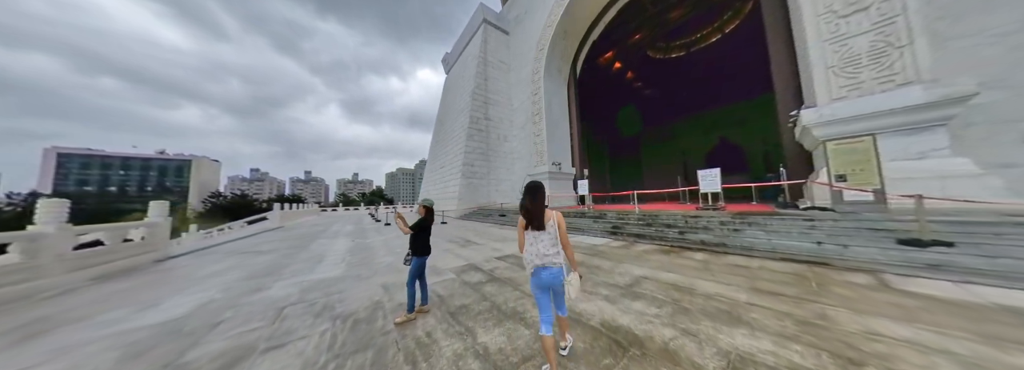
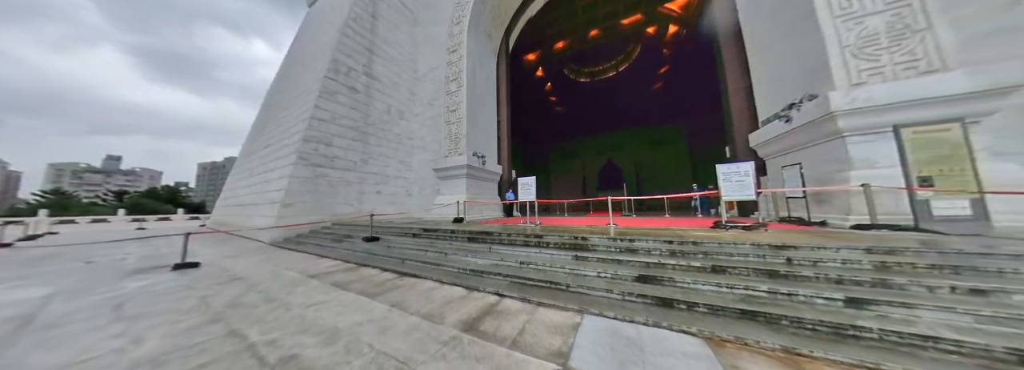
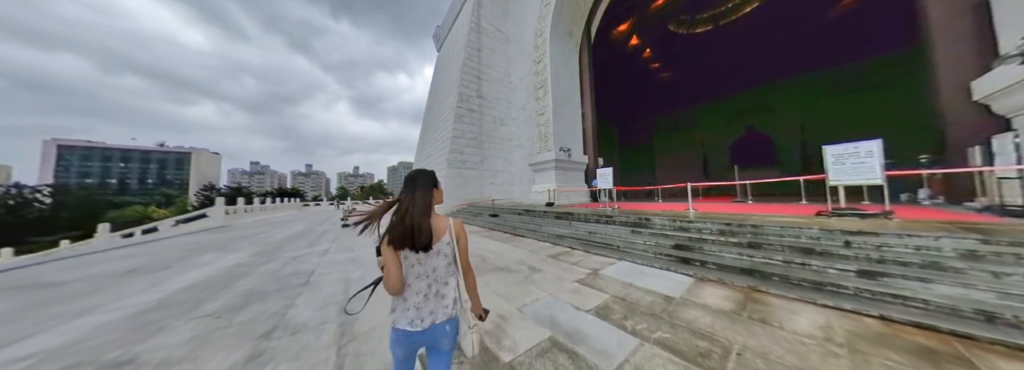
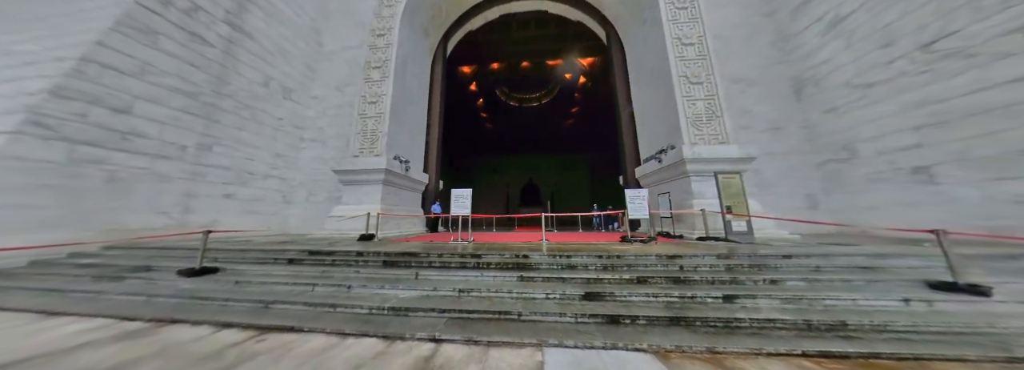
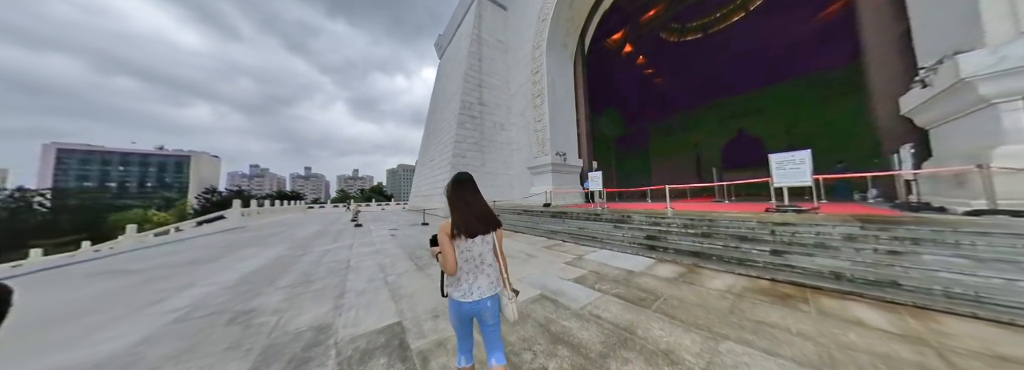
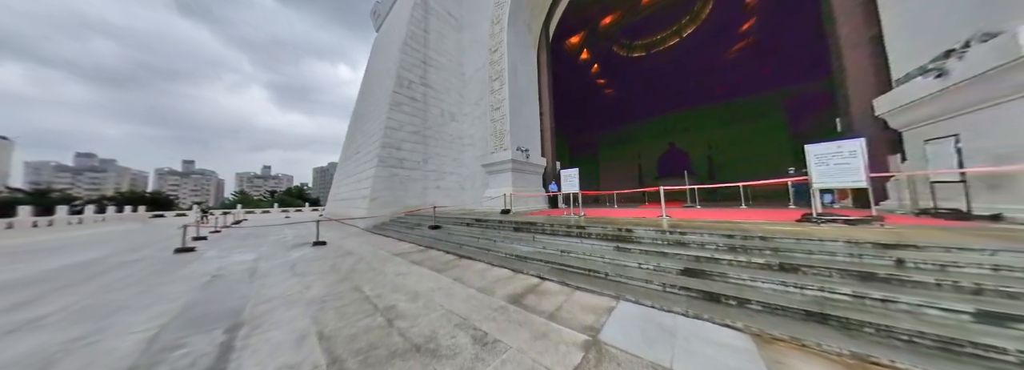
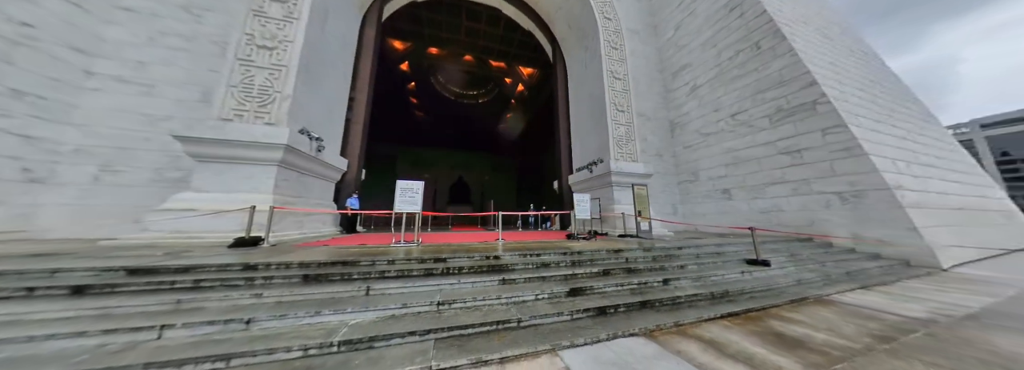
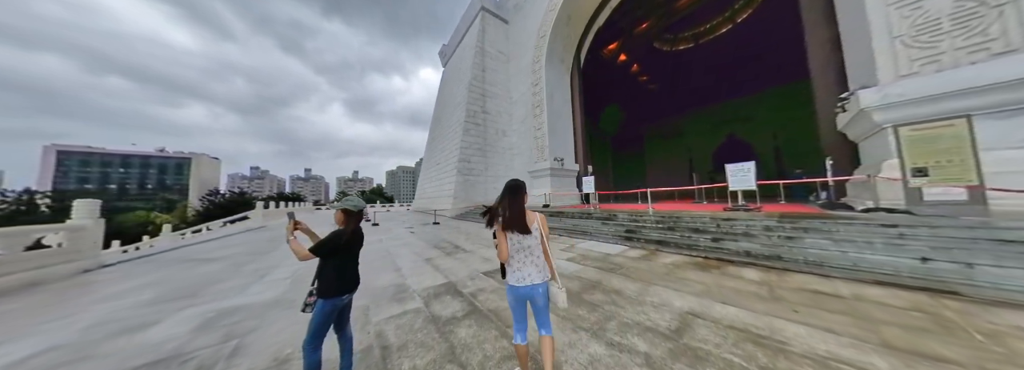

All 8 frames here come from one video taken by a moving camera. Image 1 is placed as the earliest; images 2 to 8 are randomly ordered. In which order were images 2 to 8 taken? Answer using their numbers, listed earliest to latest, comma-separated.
8, 5, 3, 6, 2, 4, 7
